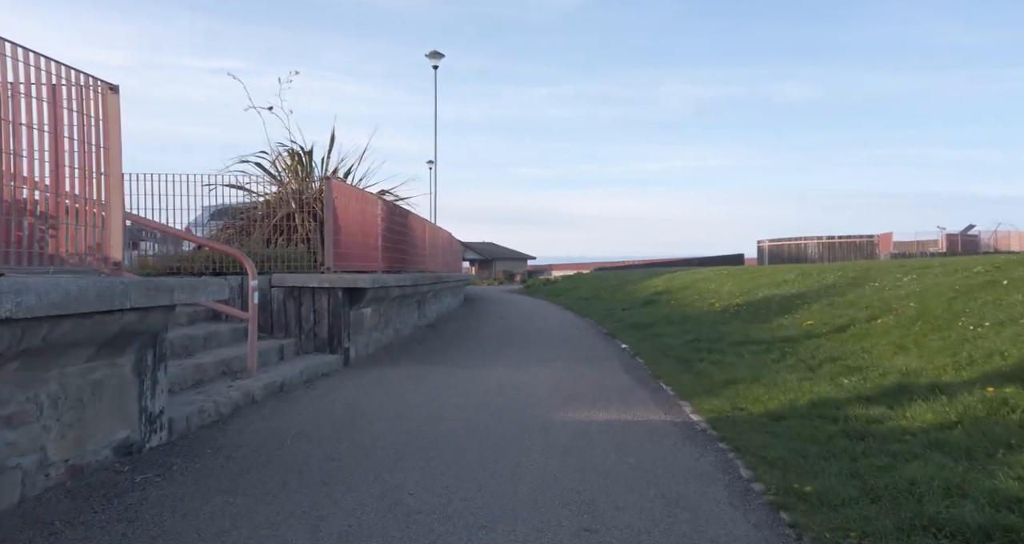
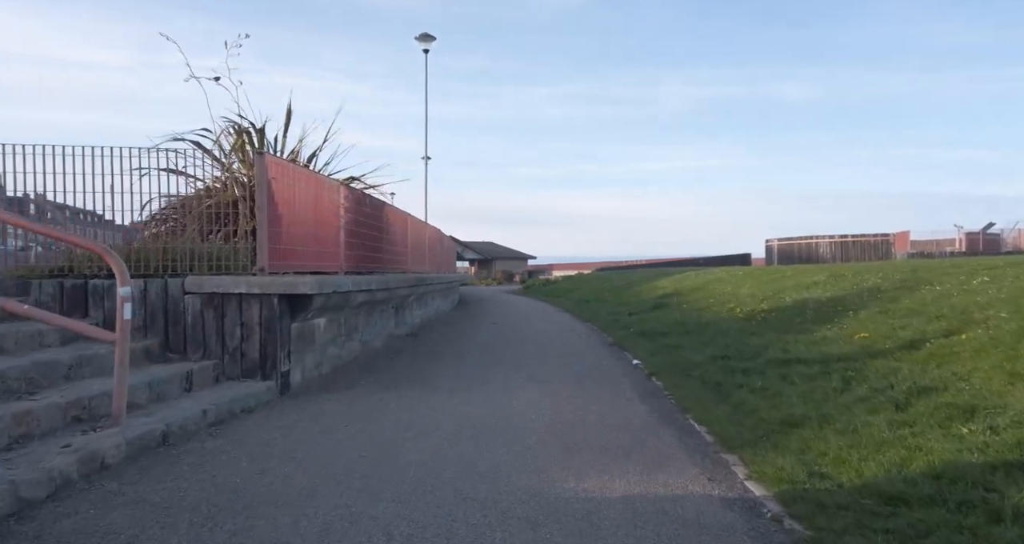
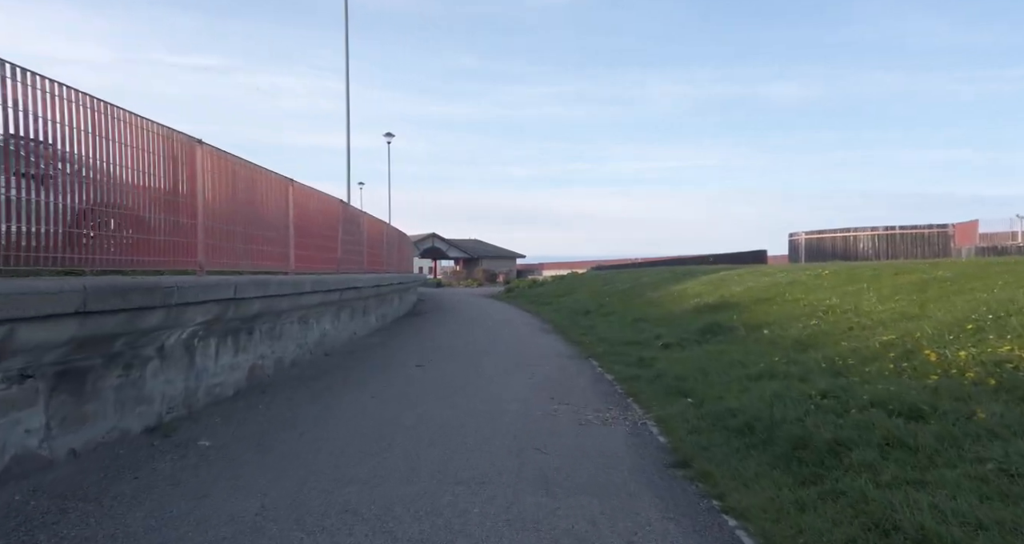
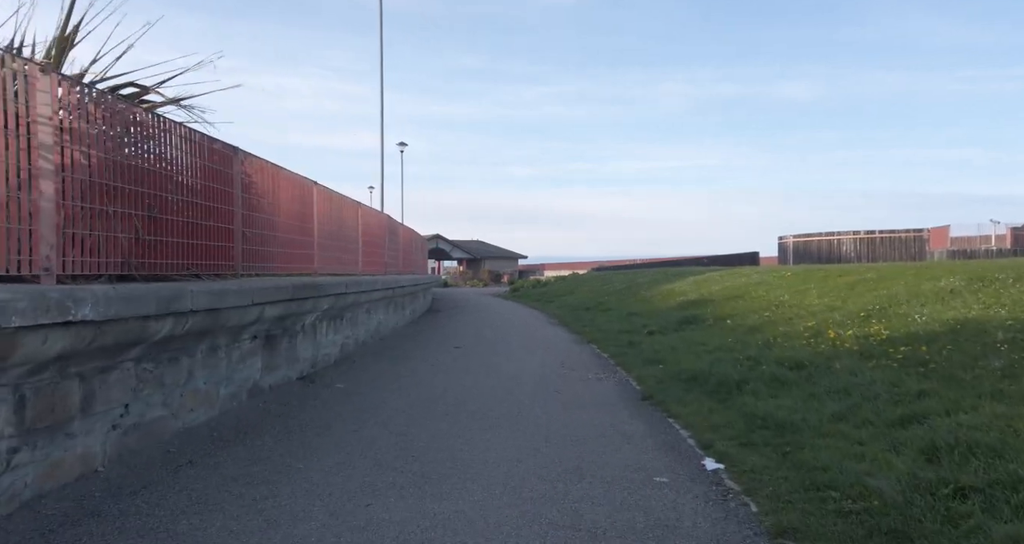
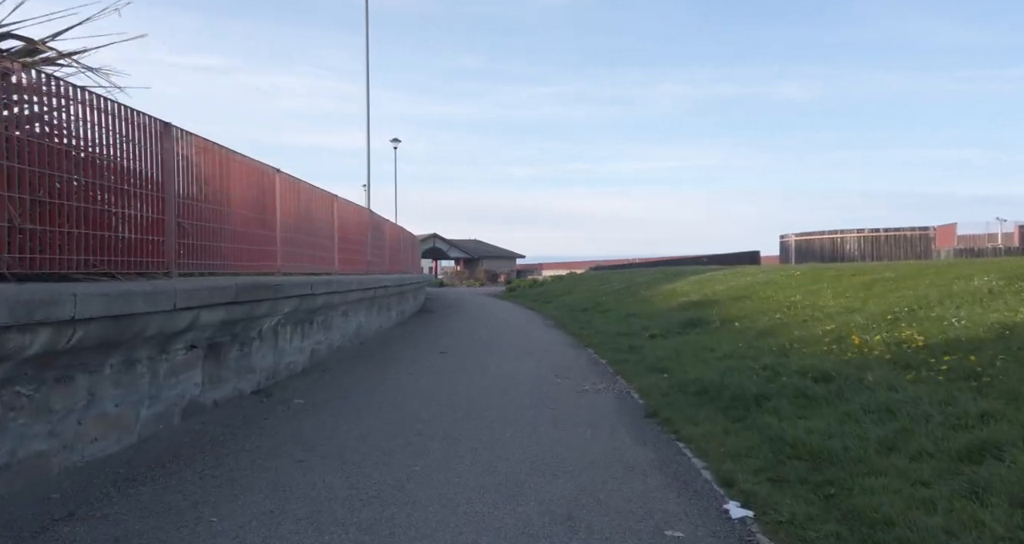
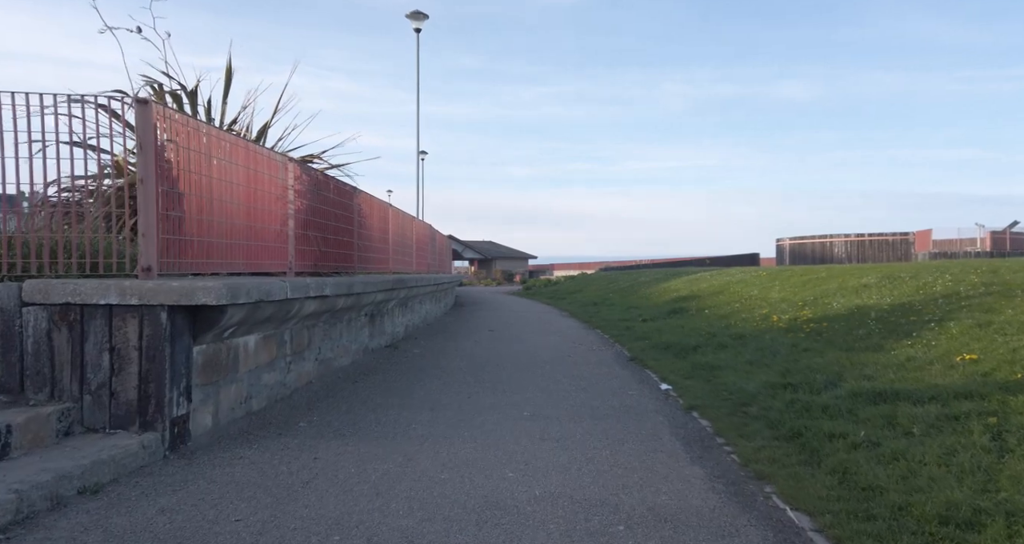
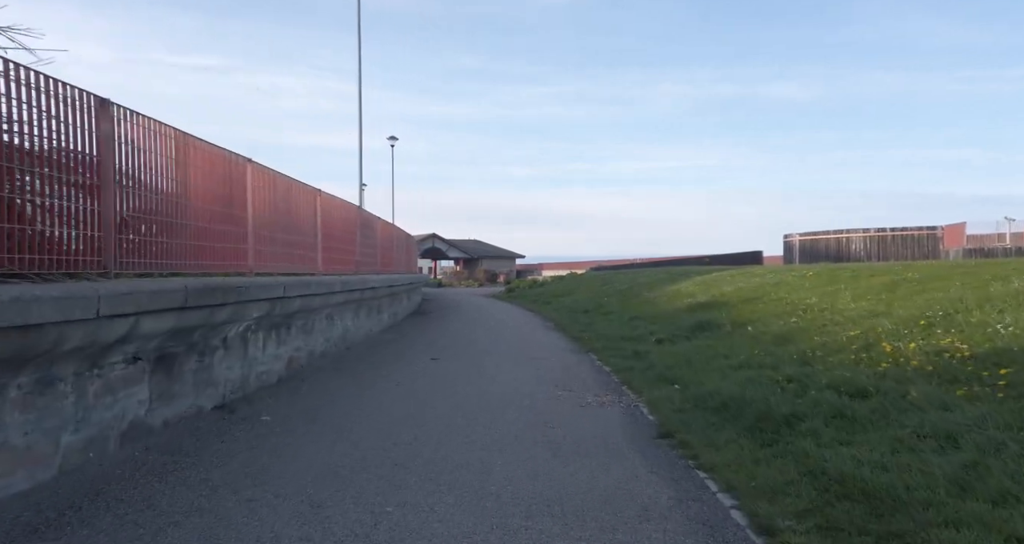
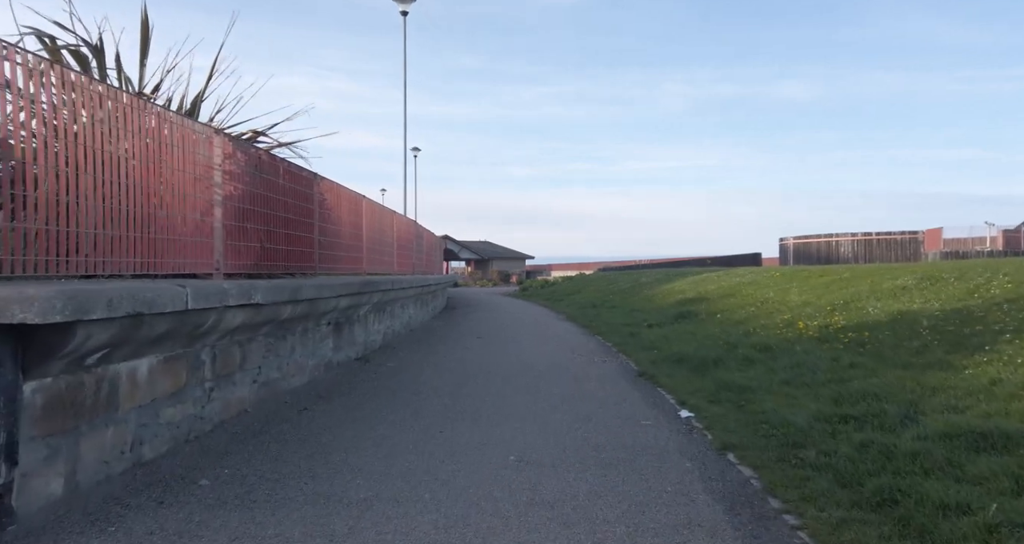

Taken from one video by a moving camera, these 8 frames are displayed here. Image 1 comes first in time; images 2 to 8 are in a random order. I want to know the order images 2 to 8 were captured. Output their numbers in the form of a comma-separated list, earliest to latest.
2, 6, 8, 4, 5, 7, 3
